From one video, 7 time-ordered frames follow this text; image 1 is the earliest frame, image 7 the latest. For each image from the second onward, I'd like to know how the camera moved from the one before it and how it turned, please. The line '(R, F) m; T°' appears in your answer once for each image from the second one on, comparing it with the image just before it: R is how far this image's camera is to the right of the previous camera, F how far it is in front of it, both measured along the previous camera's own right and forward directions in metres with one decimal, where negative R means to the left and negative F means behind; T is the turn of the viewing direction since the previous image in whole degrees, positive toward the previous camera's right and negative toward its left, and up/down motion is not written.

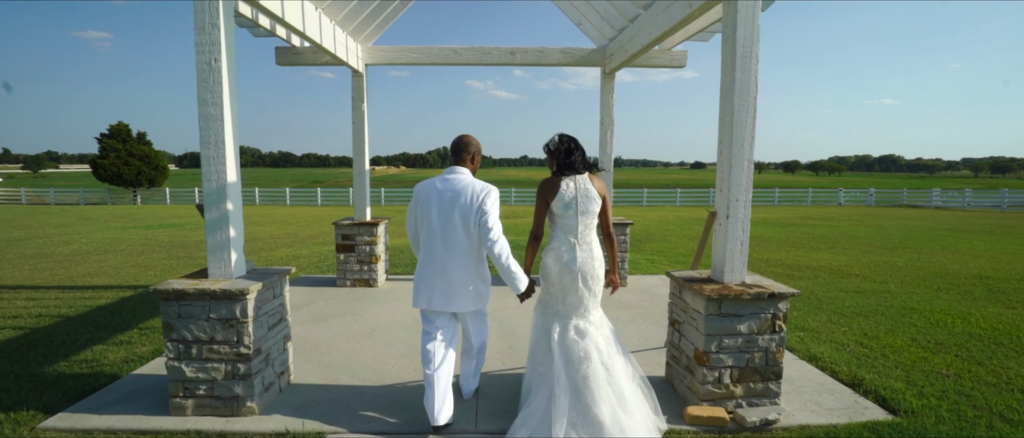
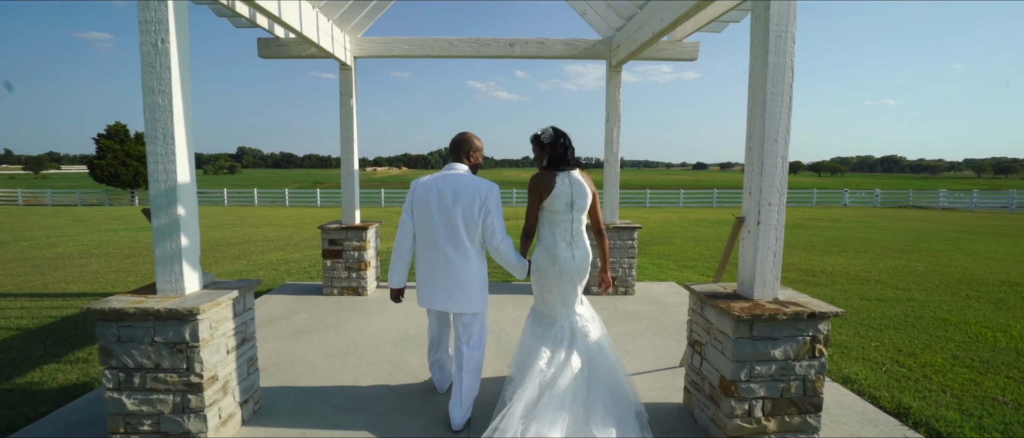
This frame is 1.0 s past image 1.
(0.0, +0.4) m; 0°
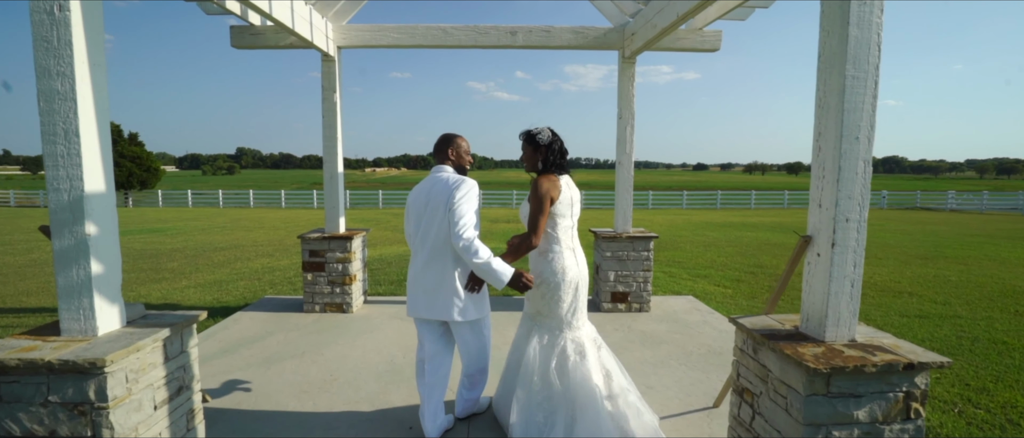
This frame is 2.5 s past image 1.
(0.0, +0.6) m; 0°
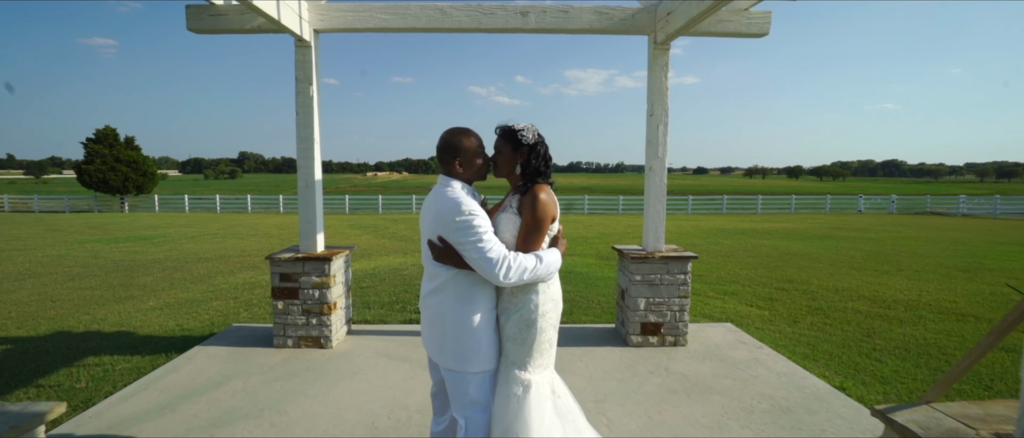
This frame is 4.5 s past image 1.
(-0.1, +0.8) m; 0°
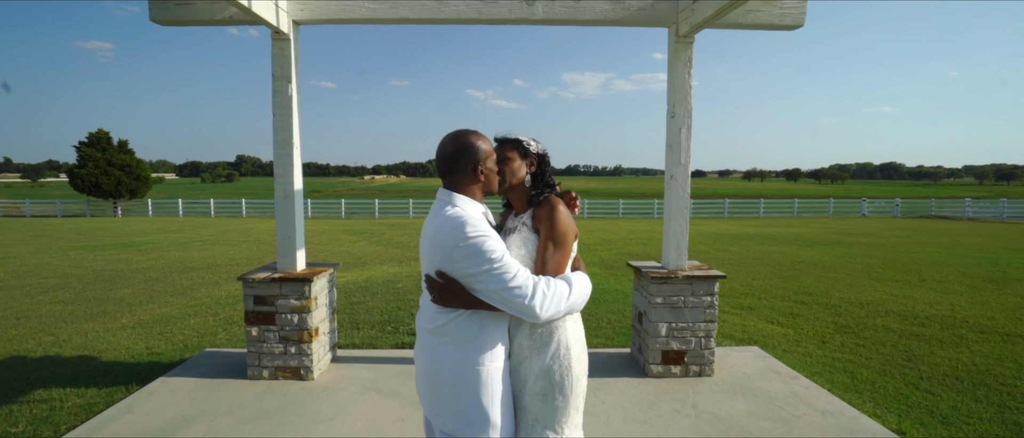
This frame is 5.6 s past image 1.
(0.0, +0.5) m; 0°
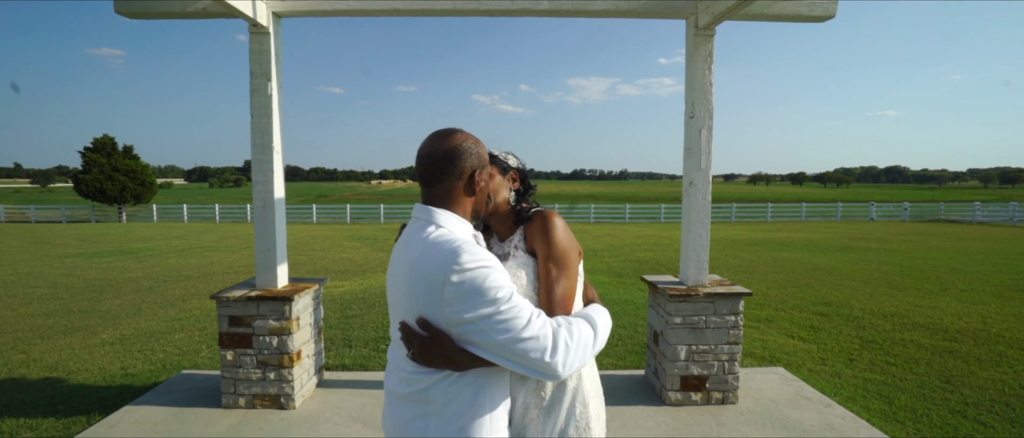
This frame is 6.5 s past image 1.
(0.0, +0.4) m; -1°
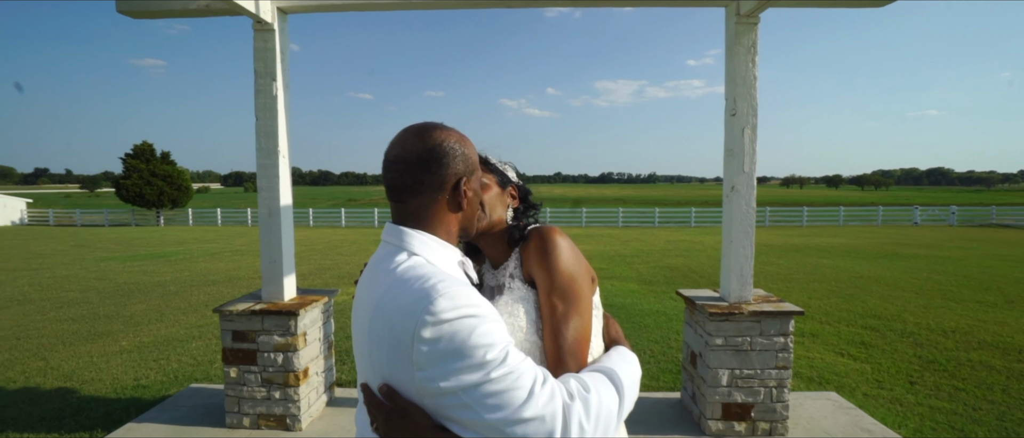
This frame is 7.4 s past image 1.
(0.0, +0.3) m; -3°
